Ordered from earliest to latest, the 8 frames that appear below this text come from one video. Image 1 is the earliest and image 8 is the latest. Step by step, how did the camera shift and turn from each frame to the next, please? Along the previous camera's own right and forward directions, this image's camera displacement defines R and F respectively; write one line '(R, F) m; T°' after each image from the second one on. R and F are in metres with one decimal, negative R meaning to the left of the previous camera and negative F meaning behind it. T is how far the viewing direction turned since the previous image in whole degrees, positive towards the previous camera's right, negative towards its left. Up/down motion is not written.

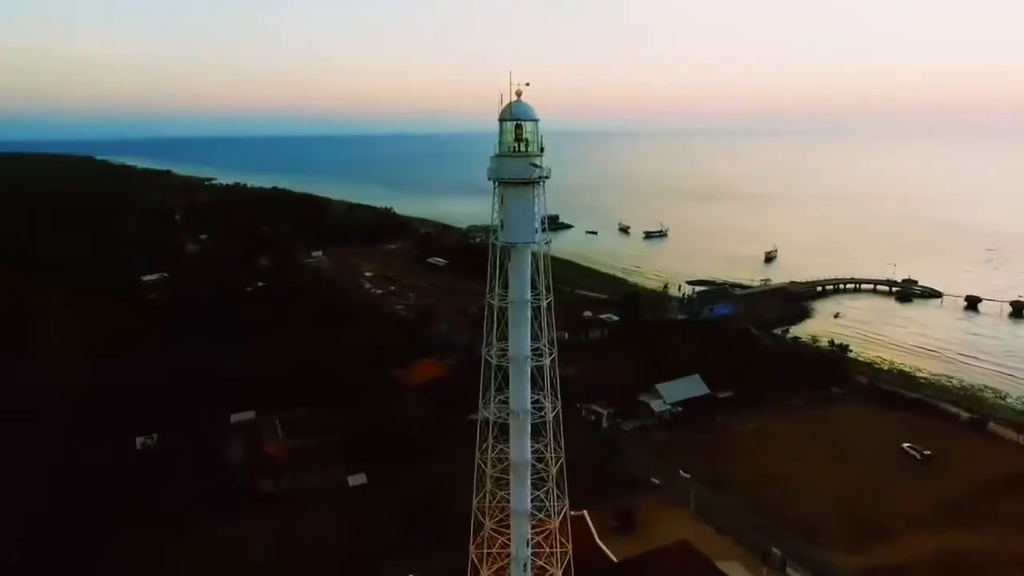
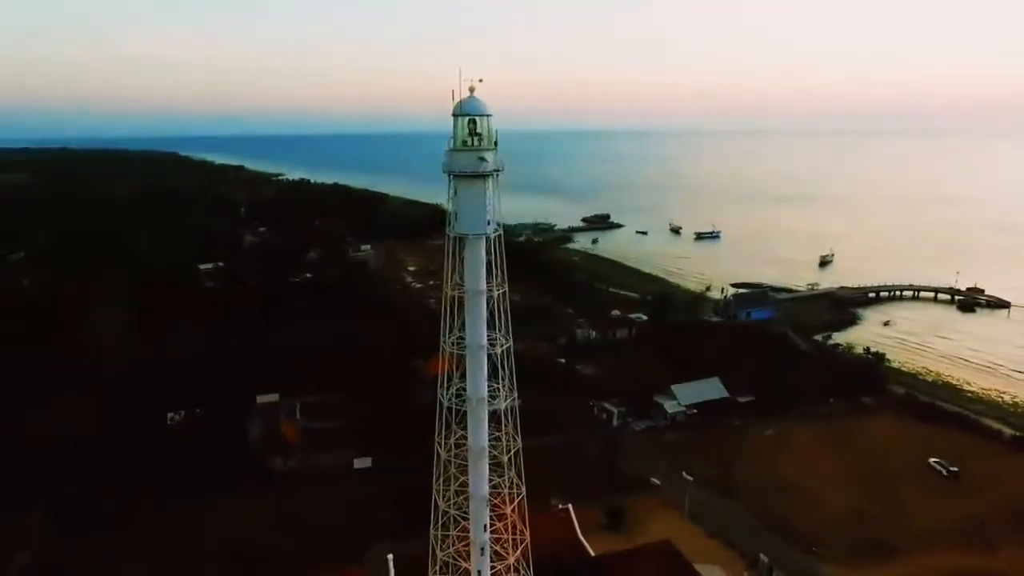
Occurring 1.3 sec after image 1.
(+1.6, -0.2) m; -6°
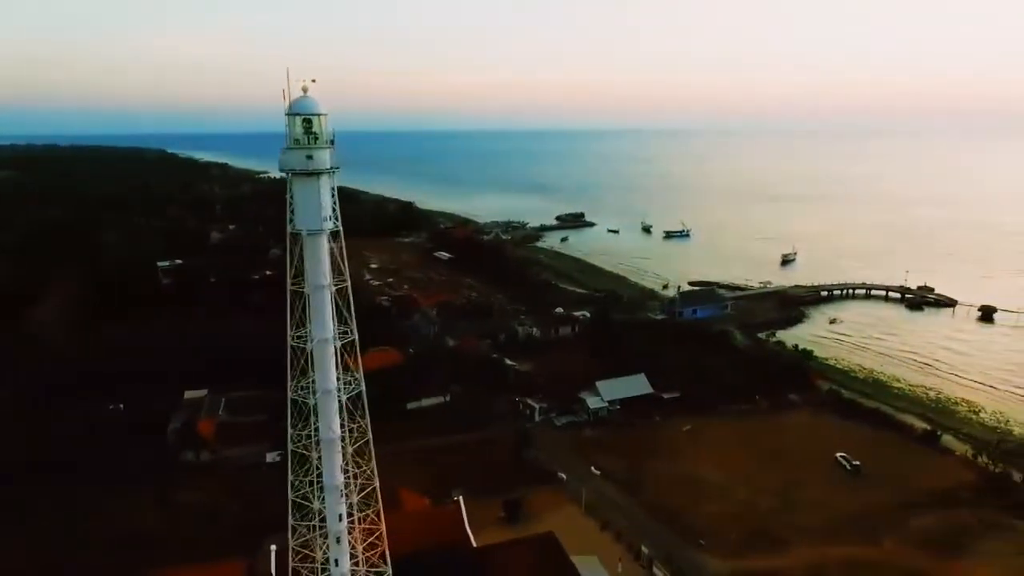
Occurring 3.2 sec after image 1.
(+2.3, -0.2) m; 0°
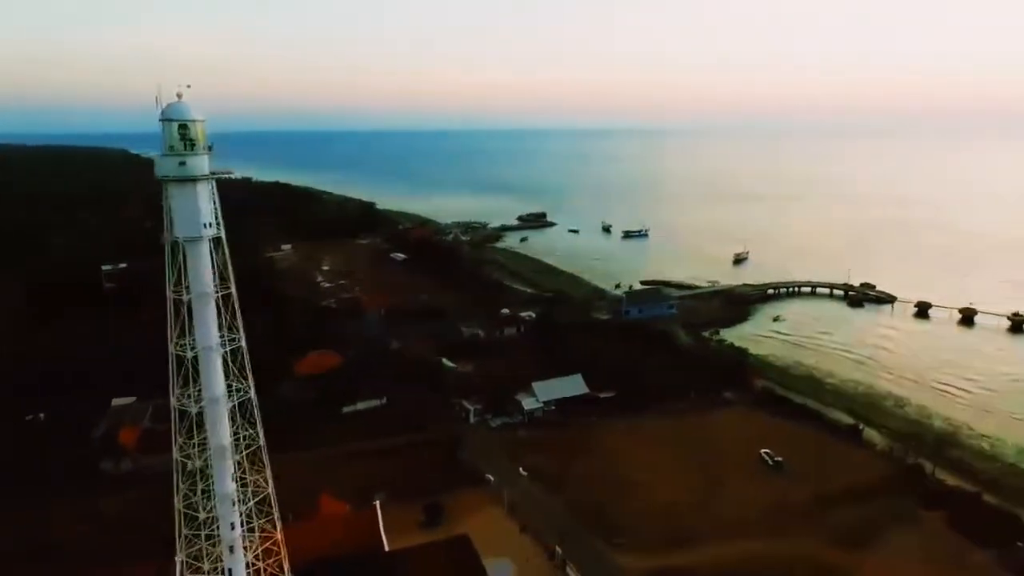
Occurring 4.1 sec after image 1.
(+1.3, -0.1) m; +2°
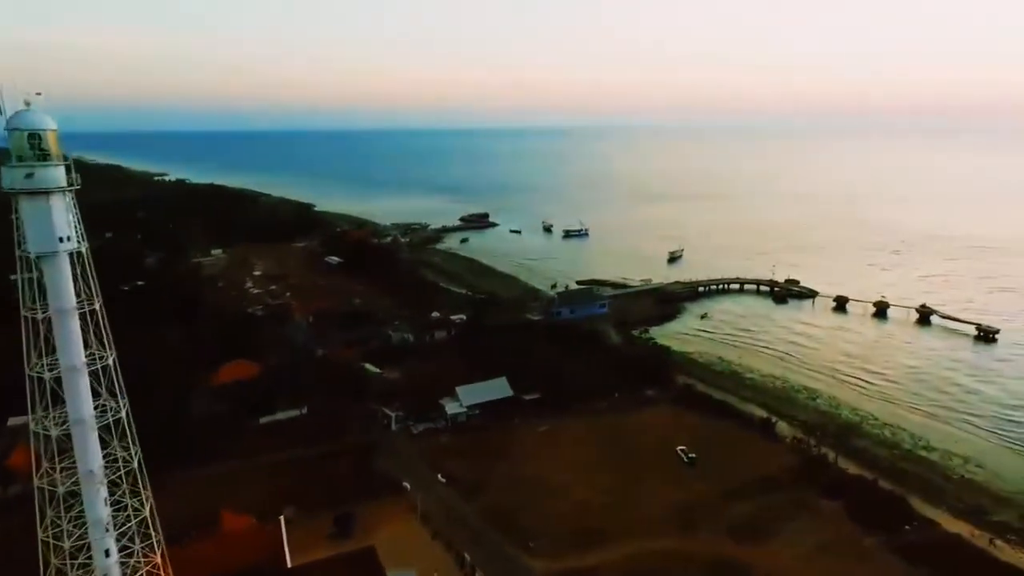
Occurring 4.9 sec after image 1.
(+1.1, 0.0) m; +4°
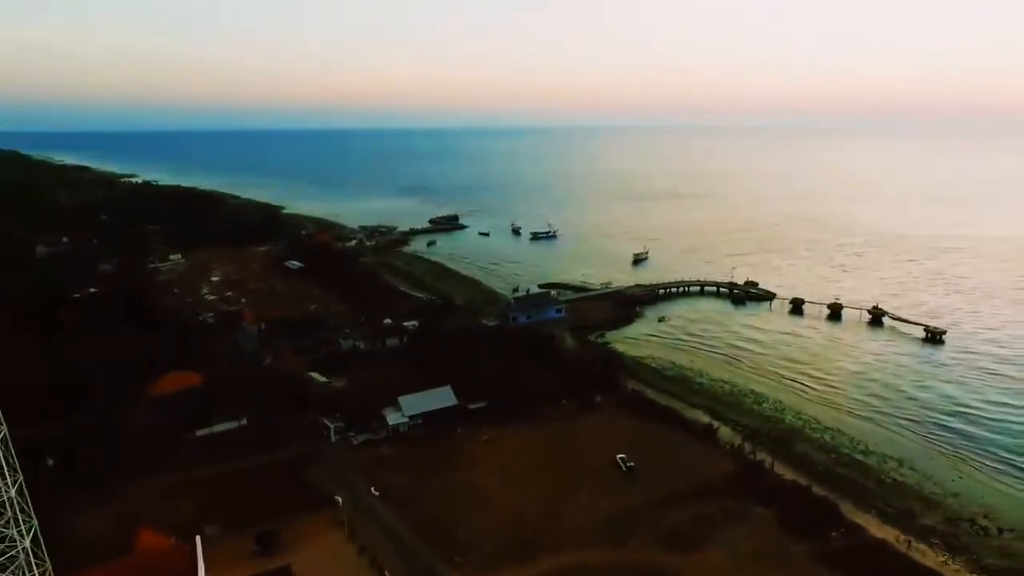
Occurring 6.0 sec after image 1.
(+1.4, +0.1) m; +2°
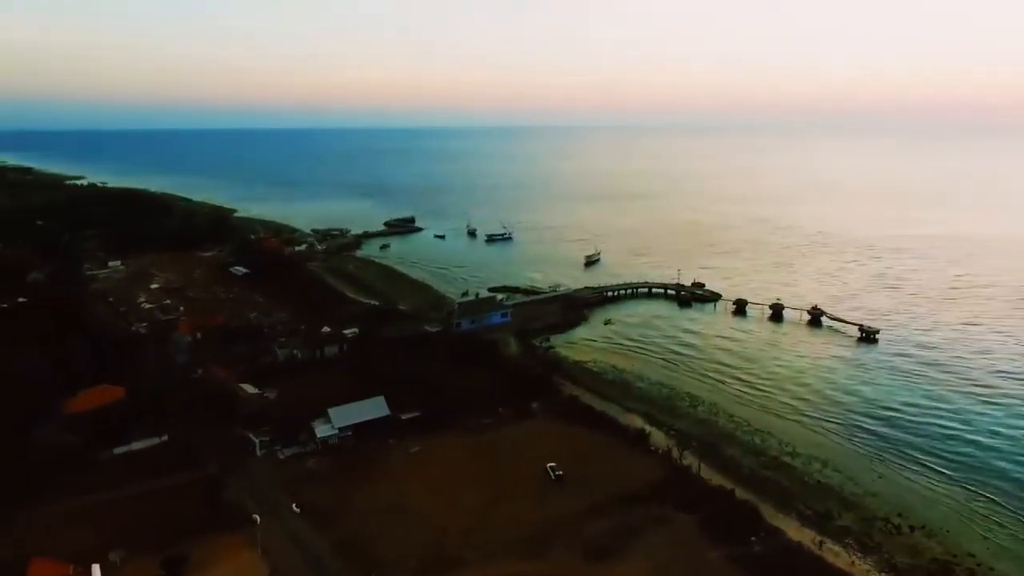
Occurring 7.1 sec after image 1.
(+1.2, +0.1) m; +3°
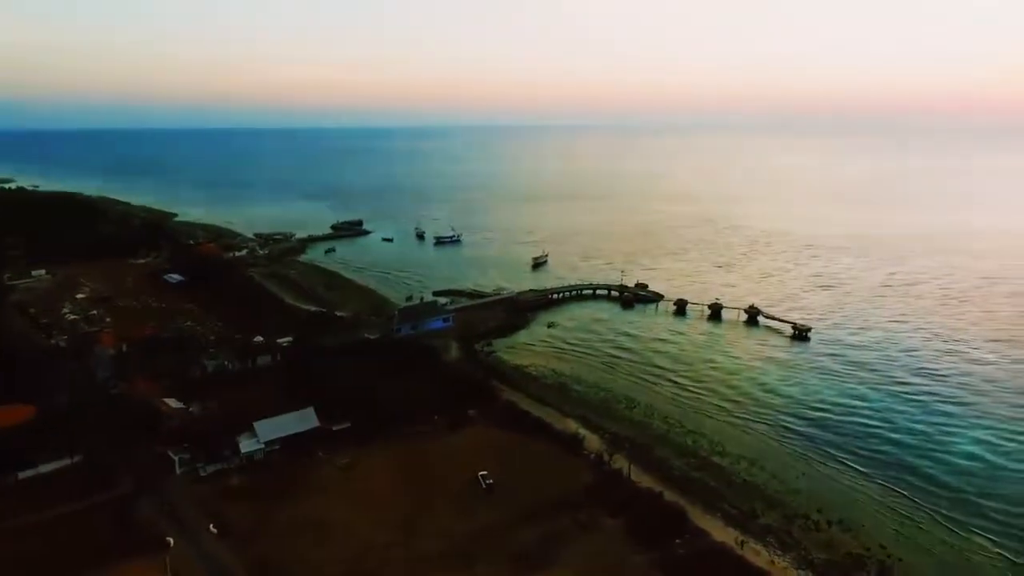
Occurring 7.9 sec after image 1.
(+0.9, +0.1) m; +4°
